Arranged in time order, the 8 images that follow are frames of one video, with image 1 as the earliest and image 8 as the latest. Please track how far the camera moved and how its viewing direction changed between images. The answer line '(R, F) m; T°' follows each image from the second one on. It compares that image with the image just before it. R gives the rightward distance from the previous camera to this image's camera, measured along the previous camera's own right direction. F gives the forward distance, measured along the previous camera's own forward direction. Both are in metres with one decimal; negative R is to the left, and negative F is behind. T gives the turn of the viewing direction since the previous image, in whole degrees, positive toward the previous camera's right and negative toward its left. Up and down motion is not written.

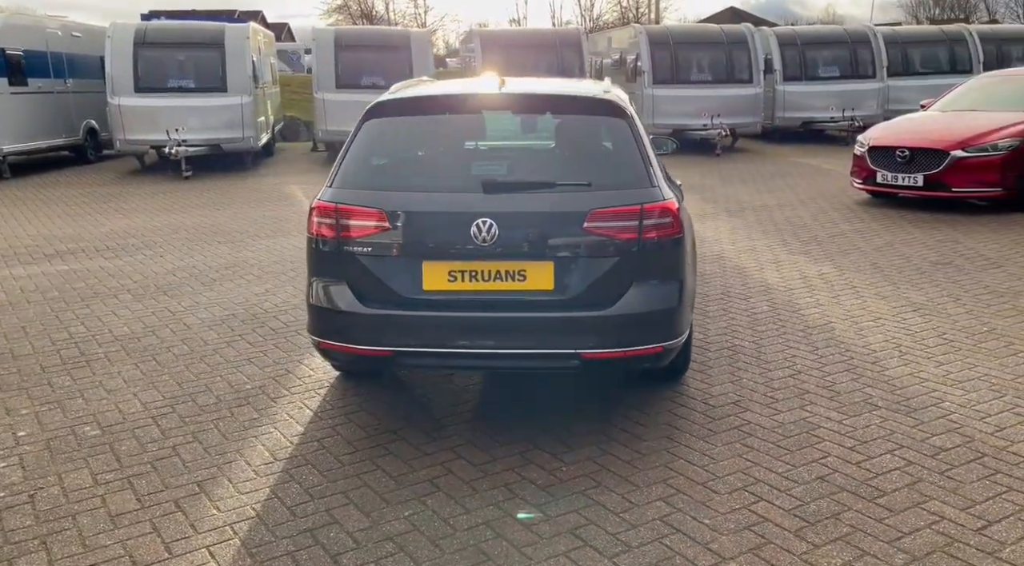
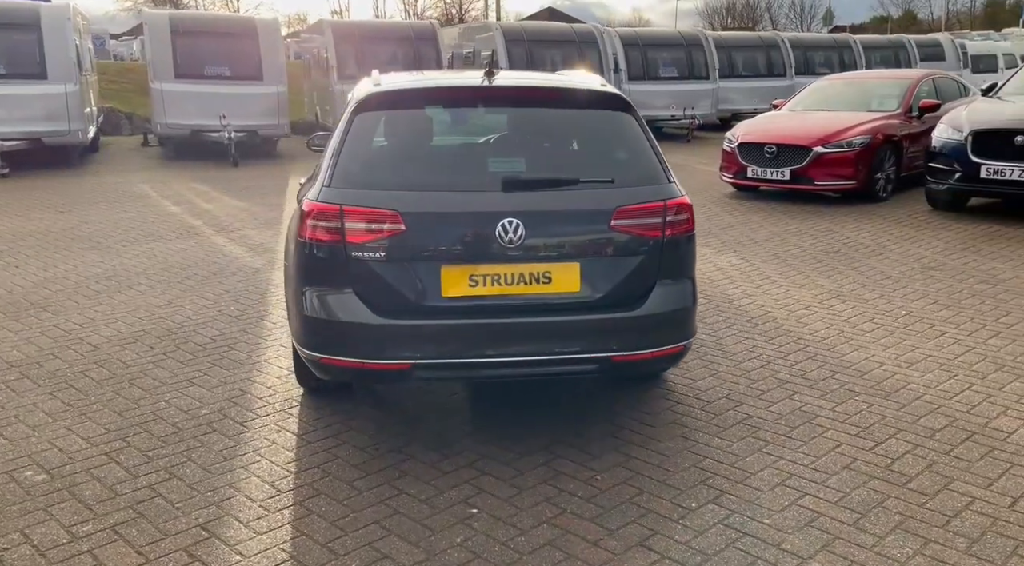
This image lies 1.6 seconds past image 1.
(-1.0, +0.3) m; +13°
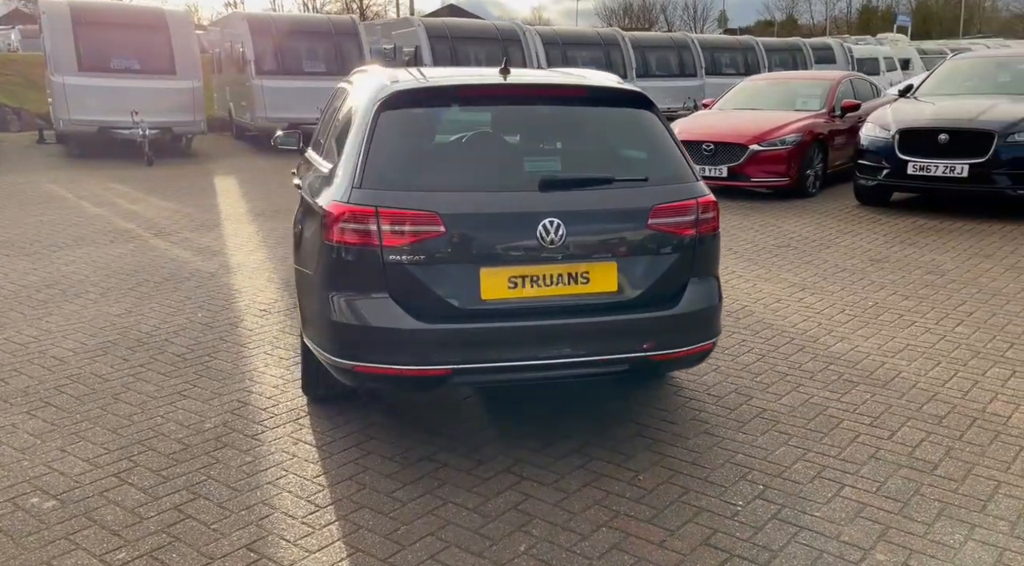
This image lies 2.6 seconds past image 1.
(-0.6, +0.1) m; +7°
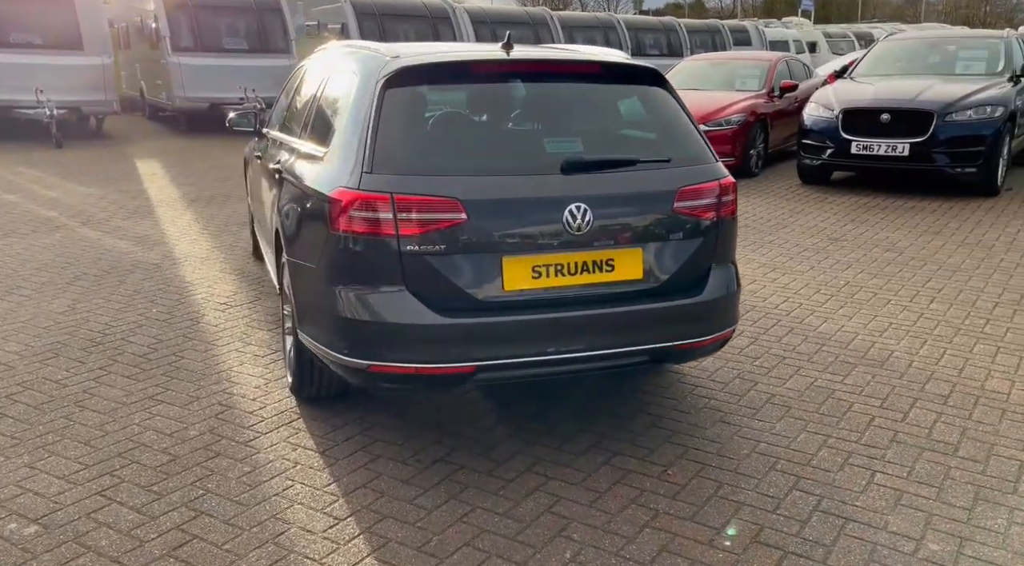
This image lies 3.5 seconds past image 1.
(-0.5, +0.3) m; +6°
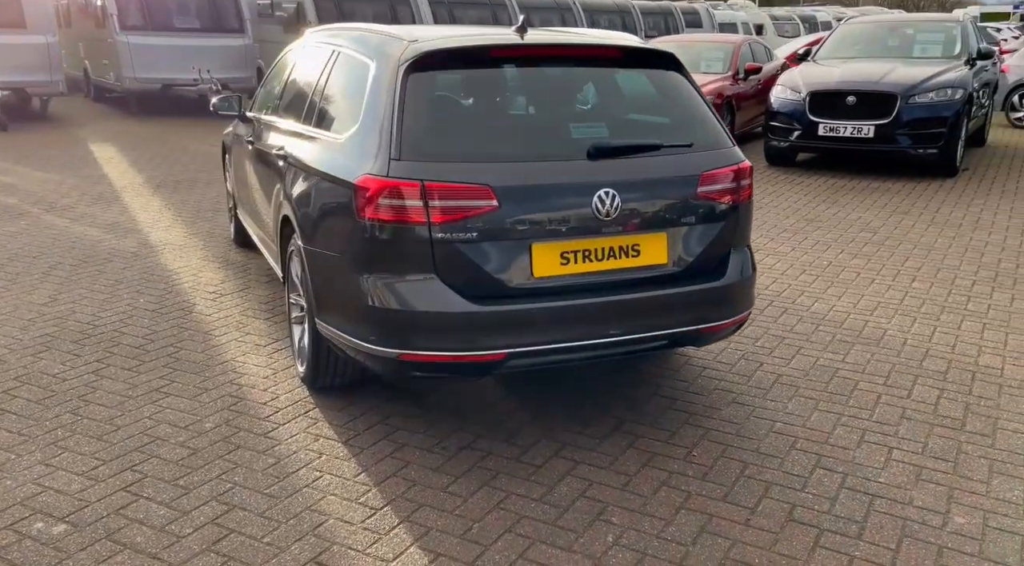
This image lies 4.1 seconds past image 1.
(-0.3, 0.0) m; +3°
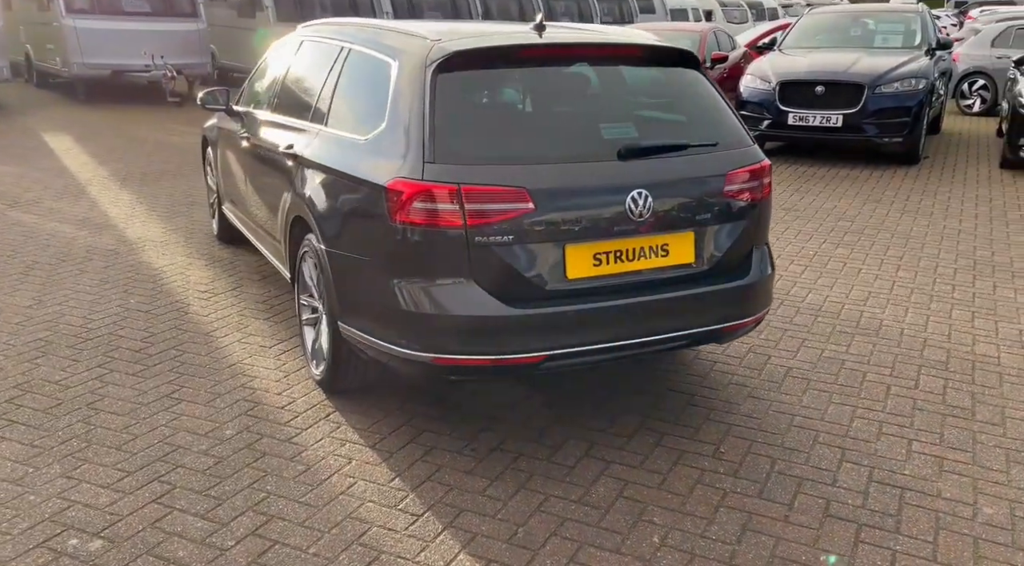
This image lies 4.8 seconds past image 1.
(-0.3, 0.0) m; +3°
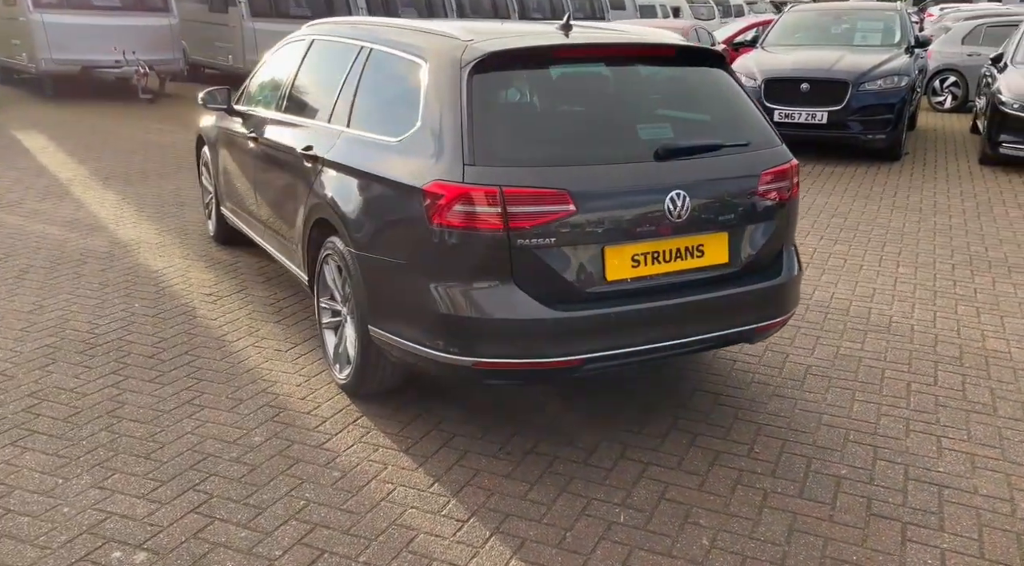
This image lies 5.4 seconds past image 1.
(-0.3, 0.0) m; +2°
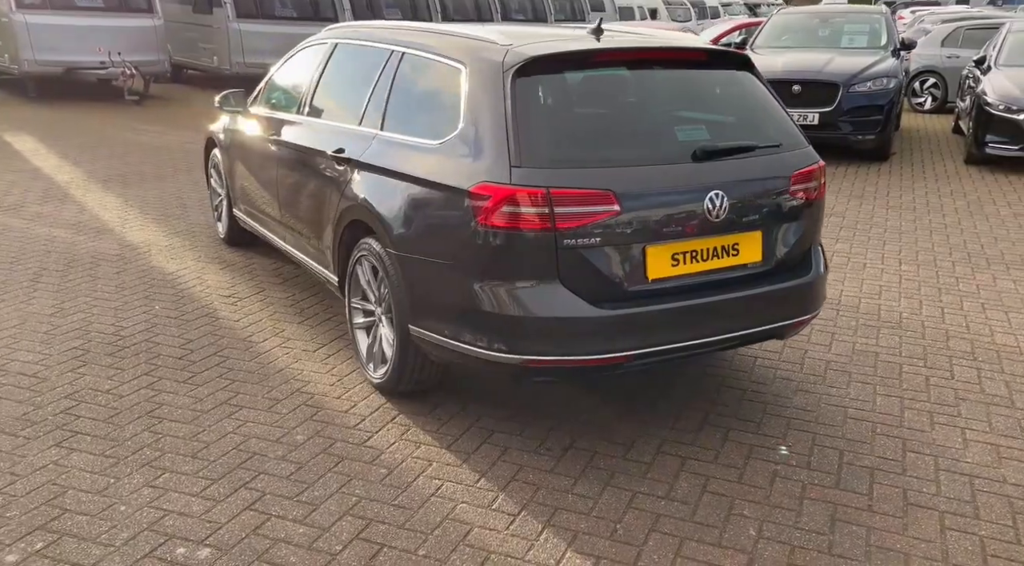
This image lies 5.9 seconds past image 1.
(-0.3, -0.1) m; +2°
